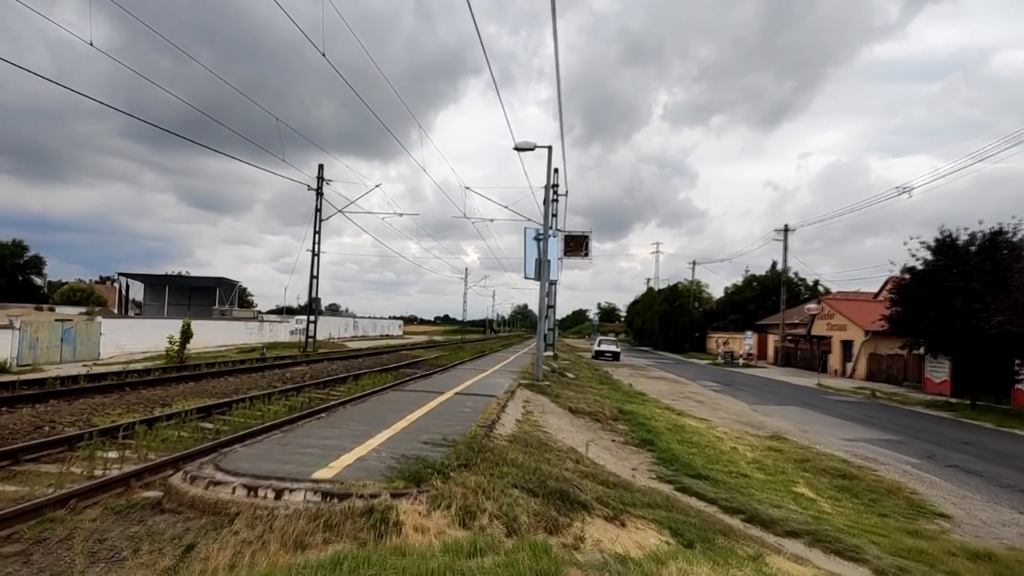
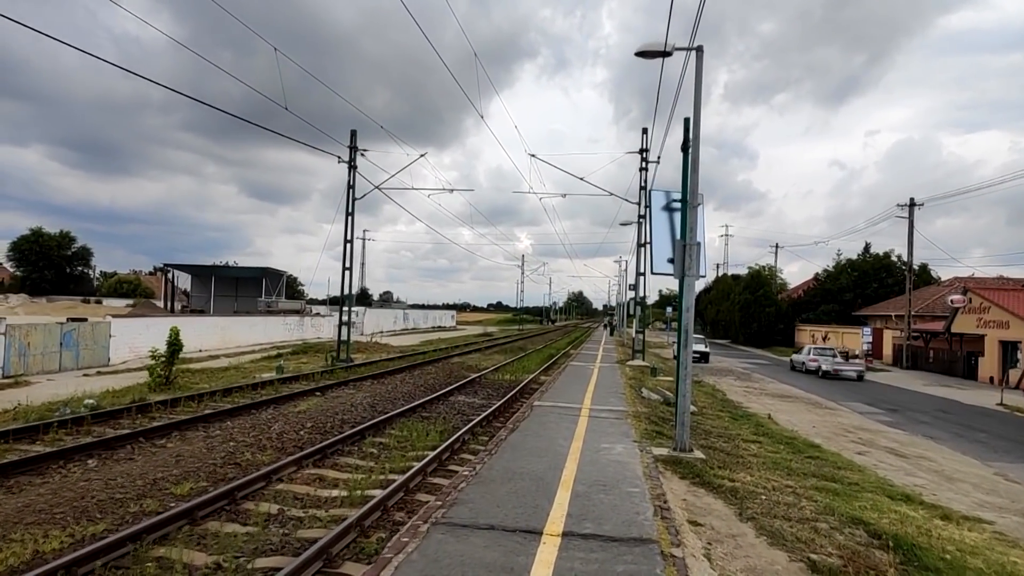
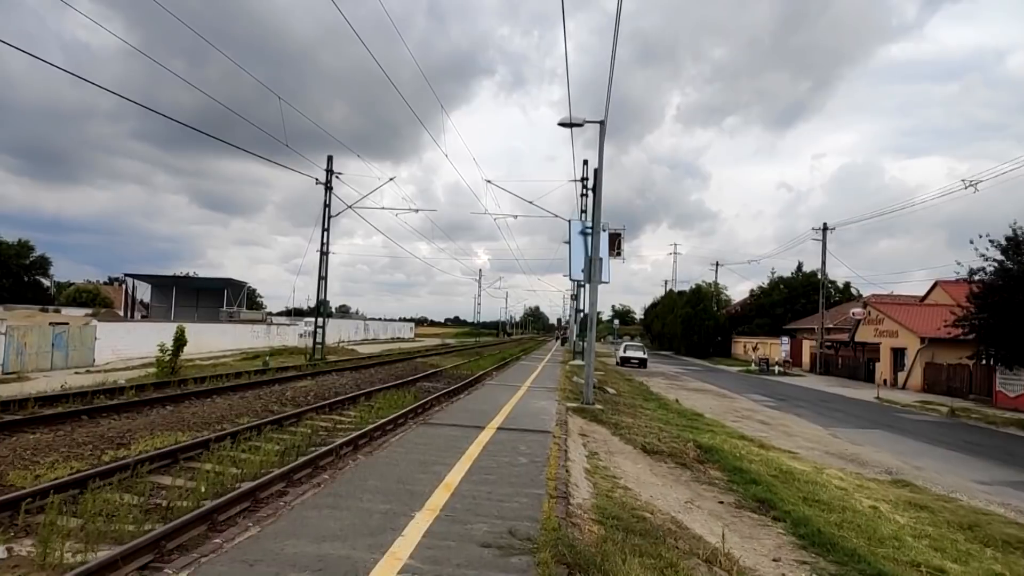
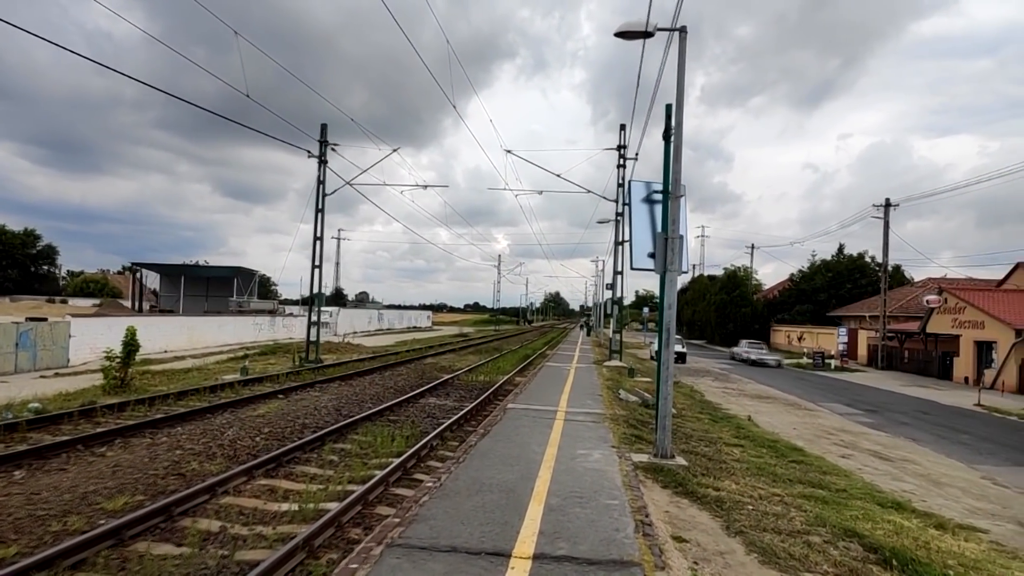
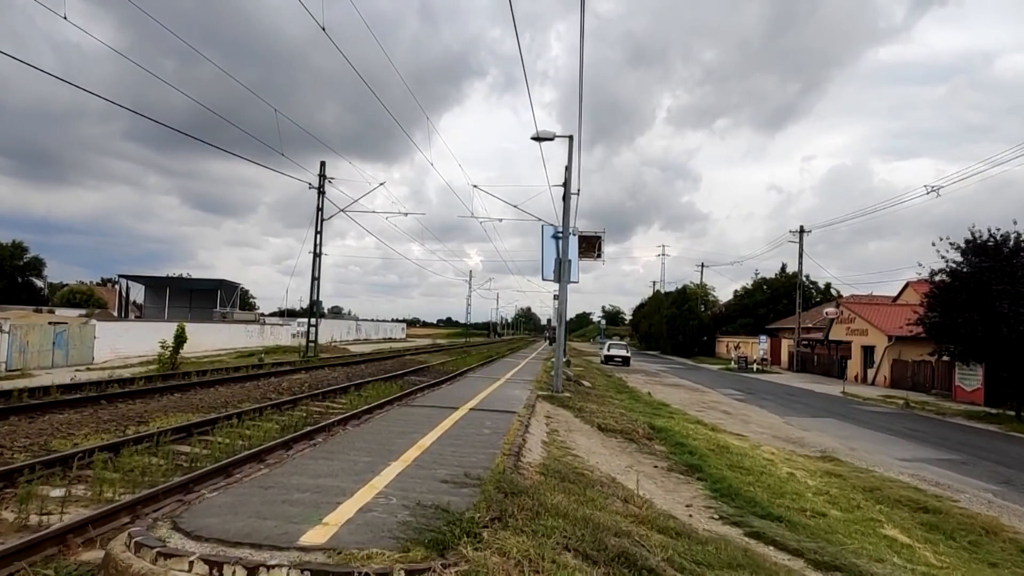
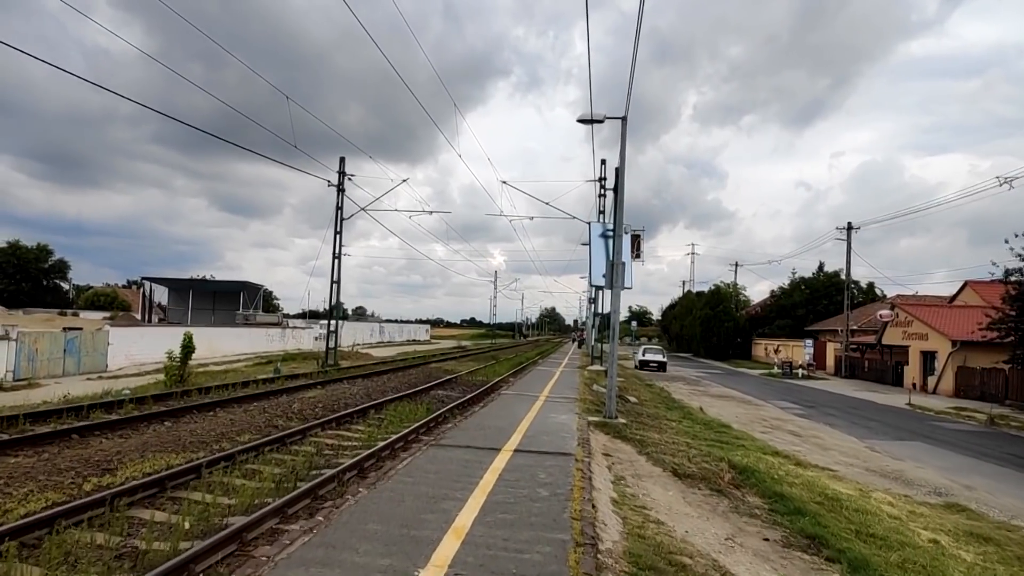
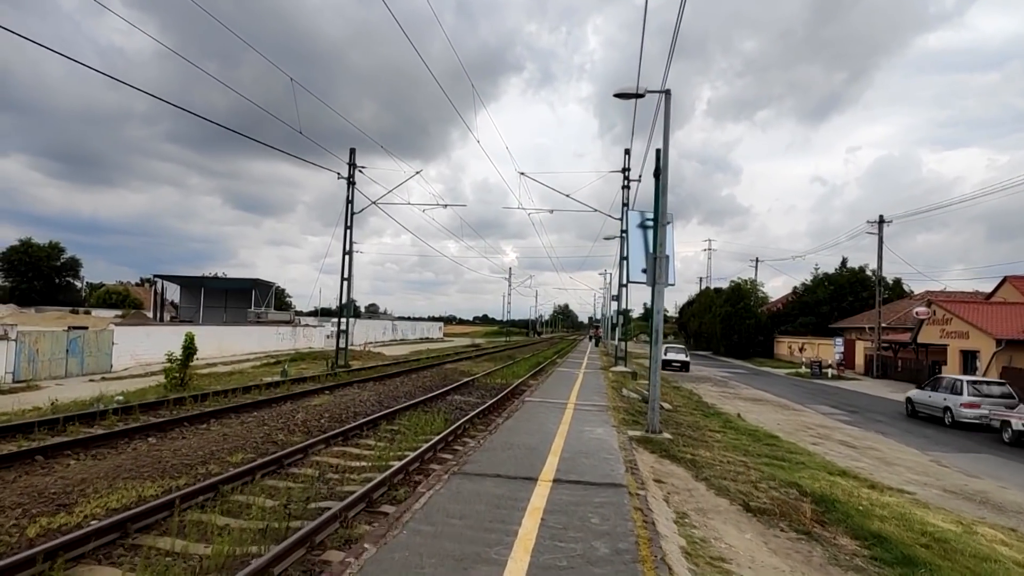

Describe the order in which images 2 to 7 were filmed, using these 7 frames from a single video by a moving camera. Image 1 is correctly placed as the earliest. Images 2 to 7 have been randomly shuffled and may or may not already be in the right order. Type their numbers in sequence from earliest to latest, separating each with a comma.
5, 3, 6, 7, 2, 4
